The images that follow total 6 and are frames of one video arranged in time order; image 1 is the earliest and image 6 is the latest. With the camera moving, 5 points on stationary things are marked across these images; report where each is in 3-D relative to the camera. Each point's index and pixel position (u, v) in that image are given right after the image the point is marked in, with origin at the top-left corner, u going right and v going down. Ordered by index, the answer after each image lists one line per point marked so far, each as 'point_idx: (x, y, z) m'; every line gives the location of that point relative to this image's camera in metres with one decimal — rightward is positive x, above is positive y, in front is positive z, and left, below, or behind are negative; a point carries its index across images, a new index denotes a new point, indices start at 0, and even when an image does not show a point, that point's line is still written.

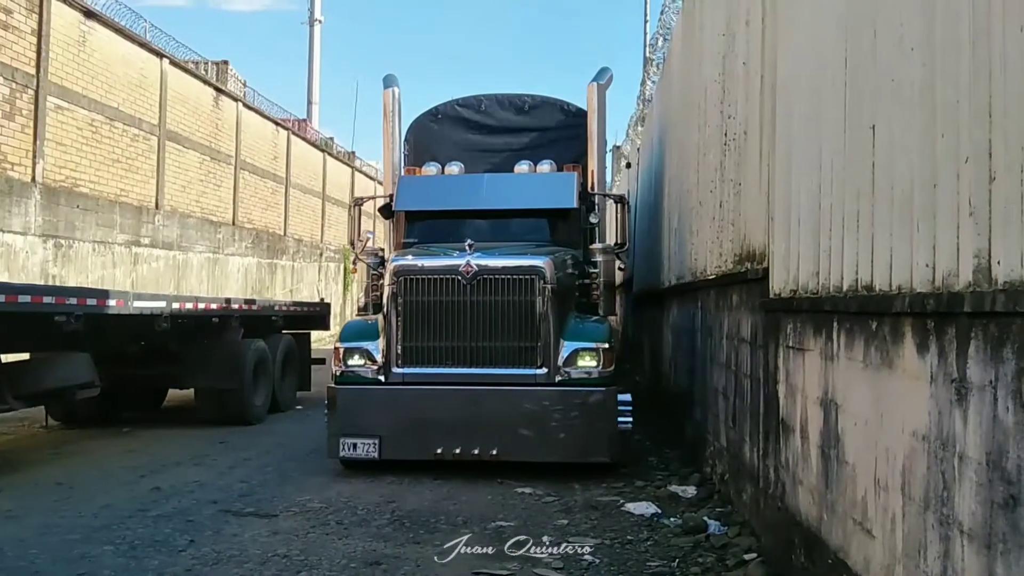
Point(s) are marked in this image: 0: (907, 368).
0: (+1.2, -0.2, +2.7) m
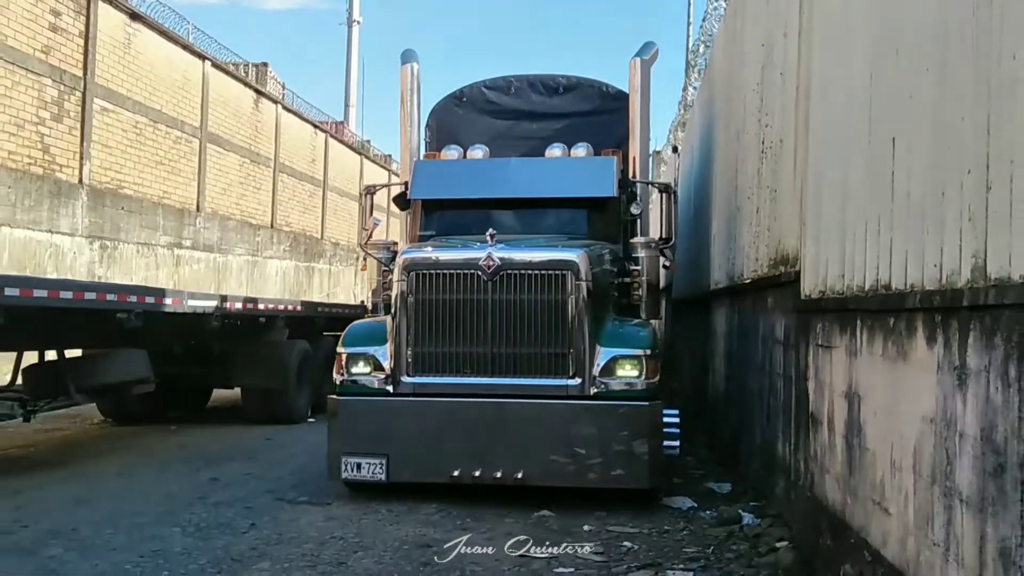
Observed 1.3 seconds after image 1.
0: (+1.3, -0.2, +3.0) m
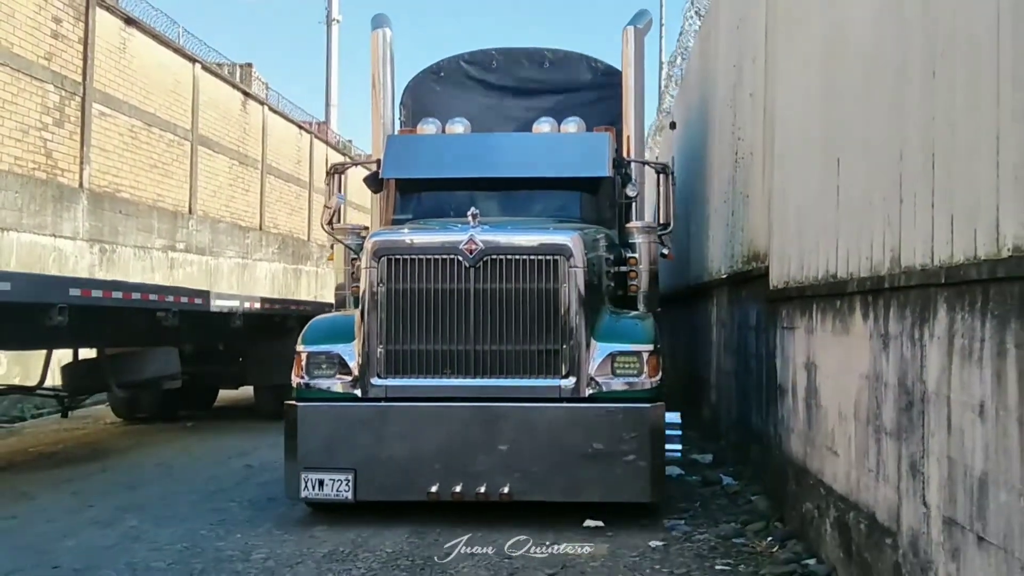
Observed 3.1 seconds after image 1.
0: (+1.4, -0.2, +3.8) m
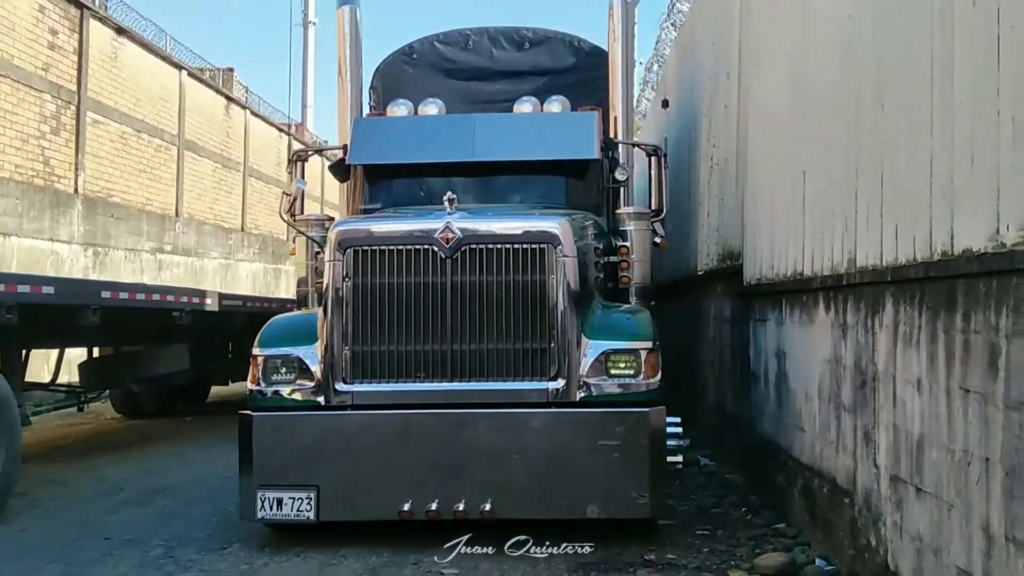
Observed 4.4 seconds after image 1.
0: (+1.5, -0.2, +4.4) m
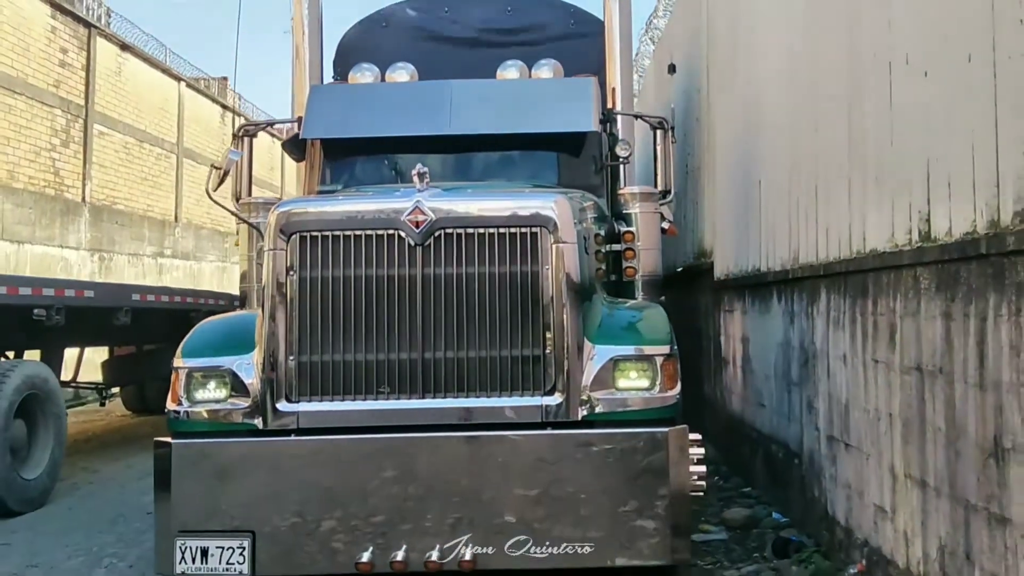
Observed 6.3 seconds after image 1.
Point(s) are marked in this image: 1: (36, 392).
0: (+1.5, -0.1, +5.1) m
1: (-3.1, -0.7, +6.0) m
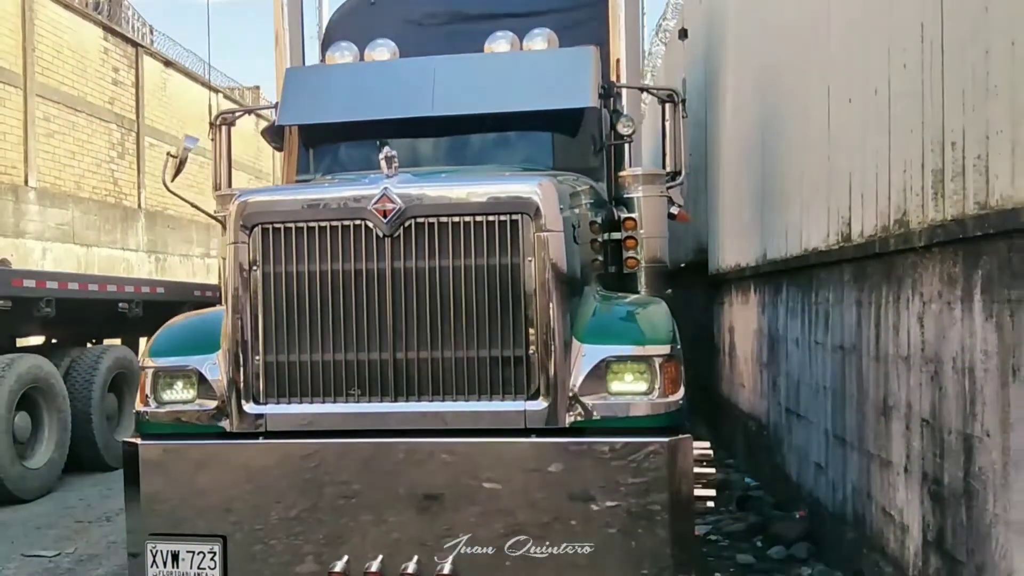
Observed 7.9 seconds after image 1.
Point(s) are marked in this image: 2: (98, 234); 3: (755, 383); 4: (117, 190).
0: (+1.5, -0.1, +5.9) m
1: (-3.0, -0.6, +6.9) m
2: (-7.8, +1.1, +17.1) m
3: (+1.5, -0.6, +5.8) m
4: (-7.9, +2.0, +18.2) m
